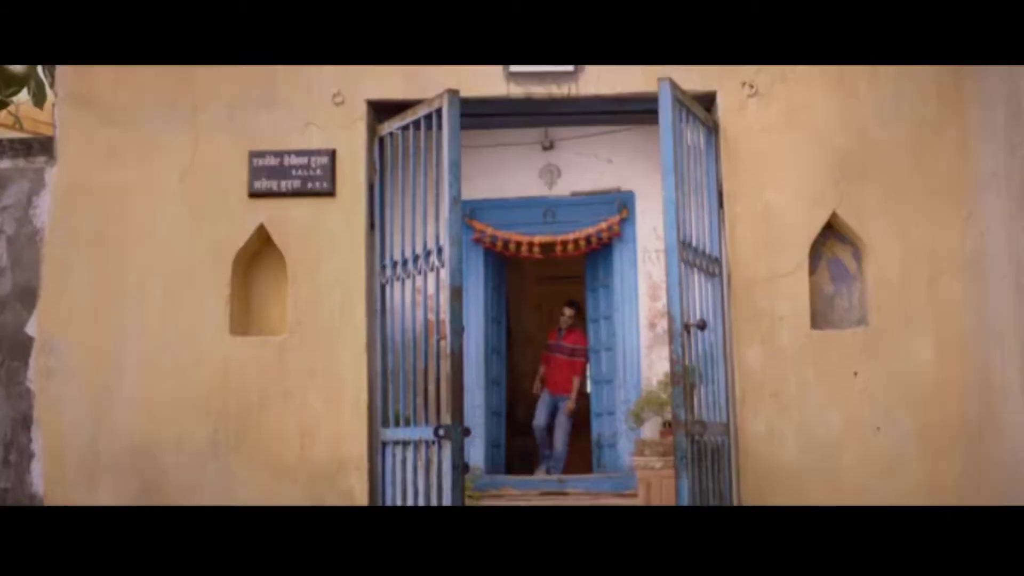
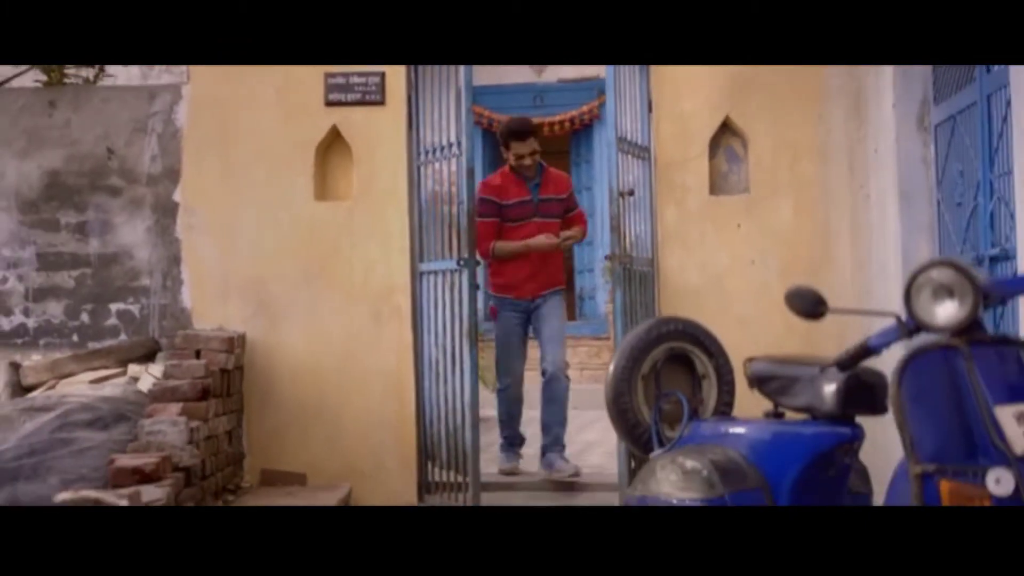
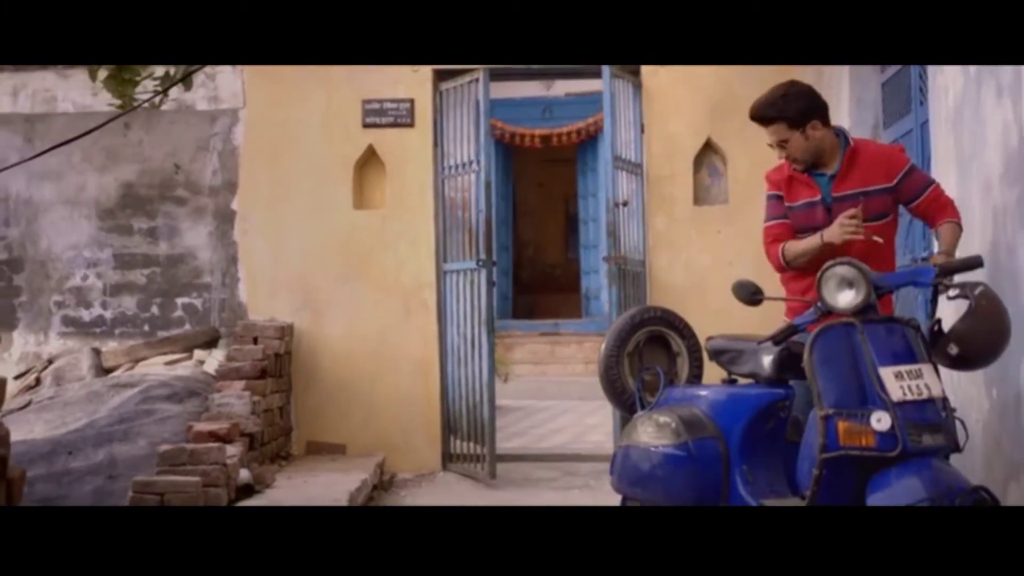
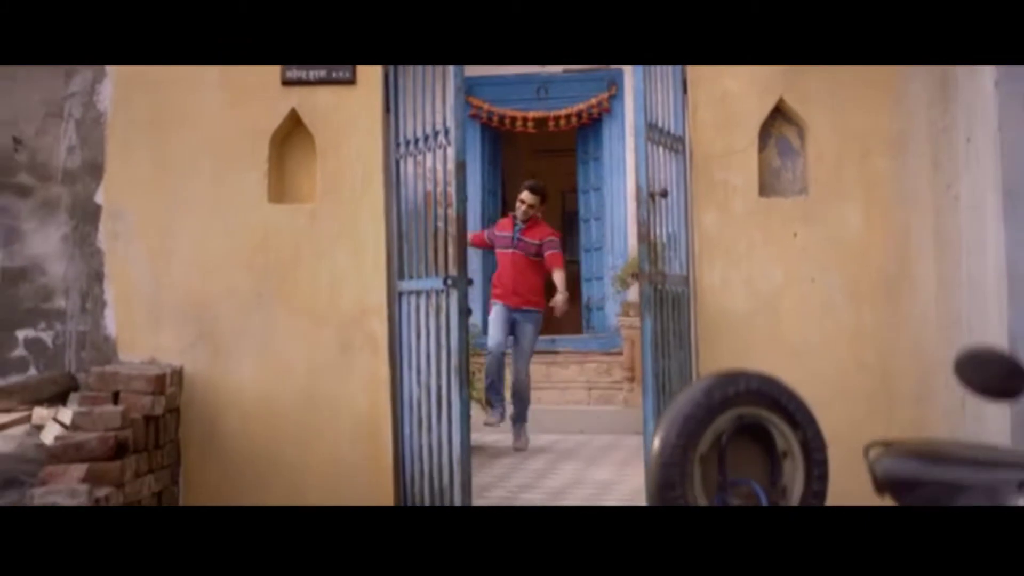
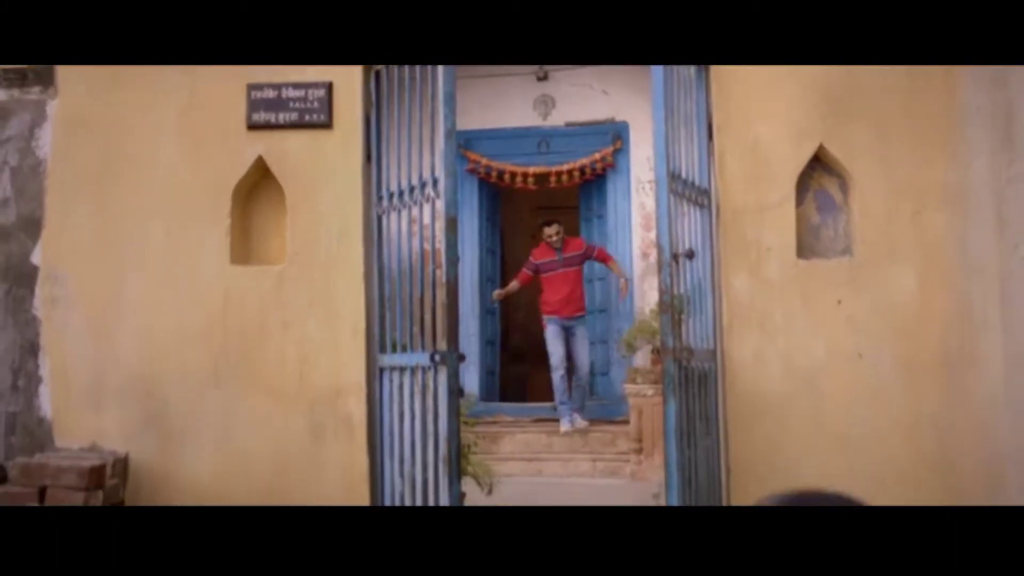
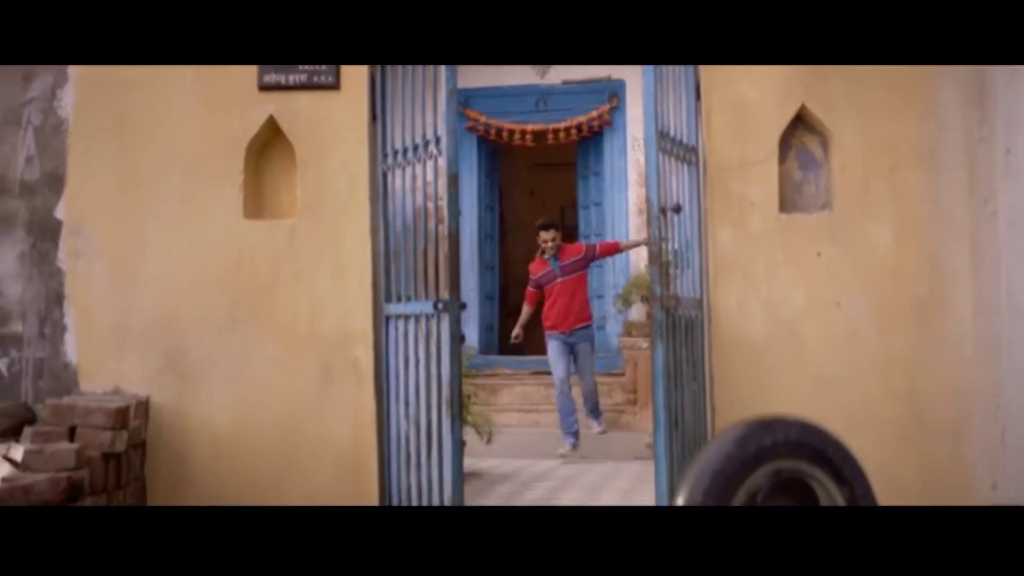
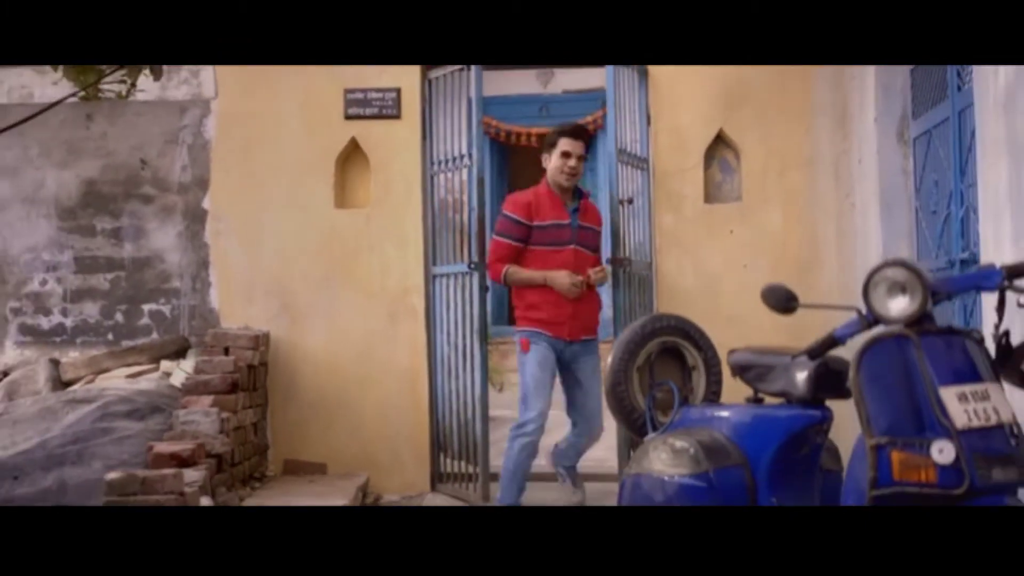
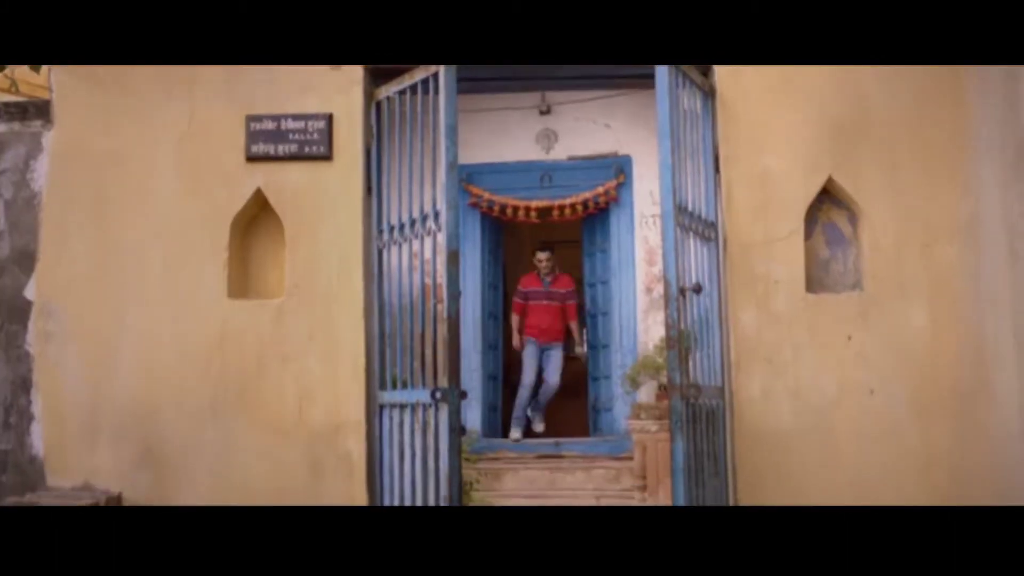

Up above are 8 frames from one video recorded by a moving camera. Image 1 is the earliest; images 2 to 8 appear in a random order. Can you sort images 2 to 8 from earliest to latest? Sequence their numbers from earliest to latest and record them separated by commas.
8, 5, 6, 4, 2, 7, 3
